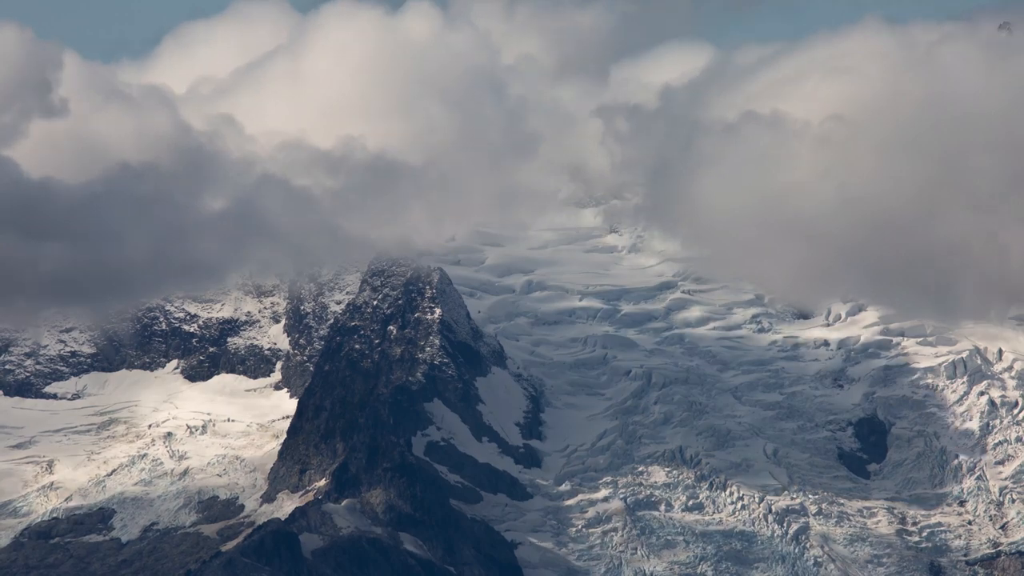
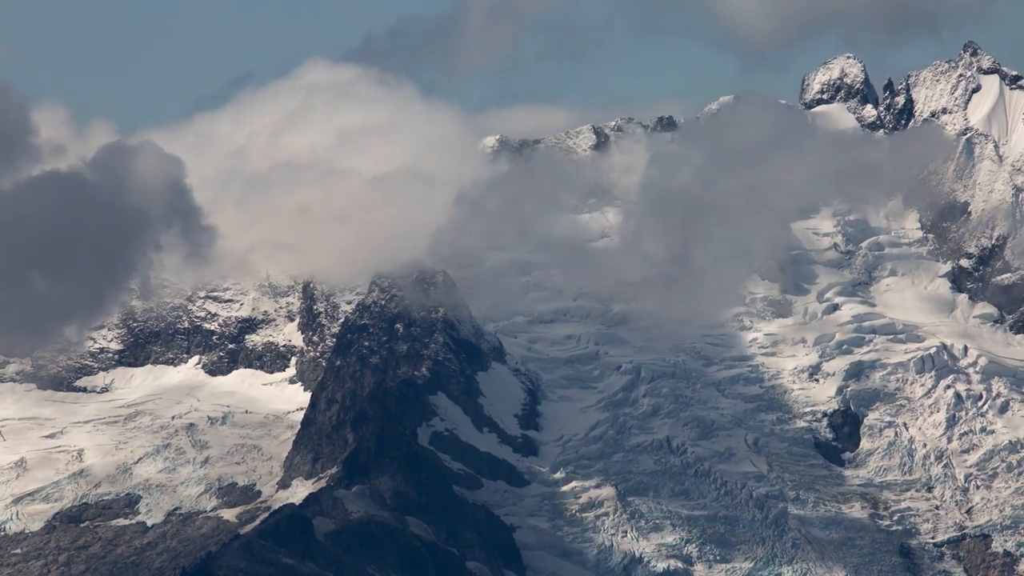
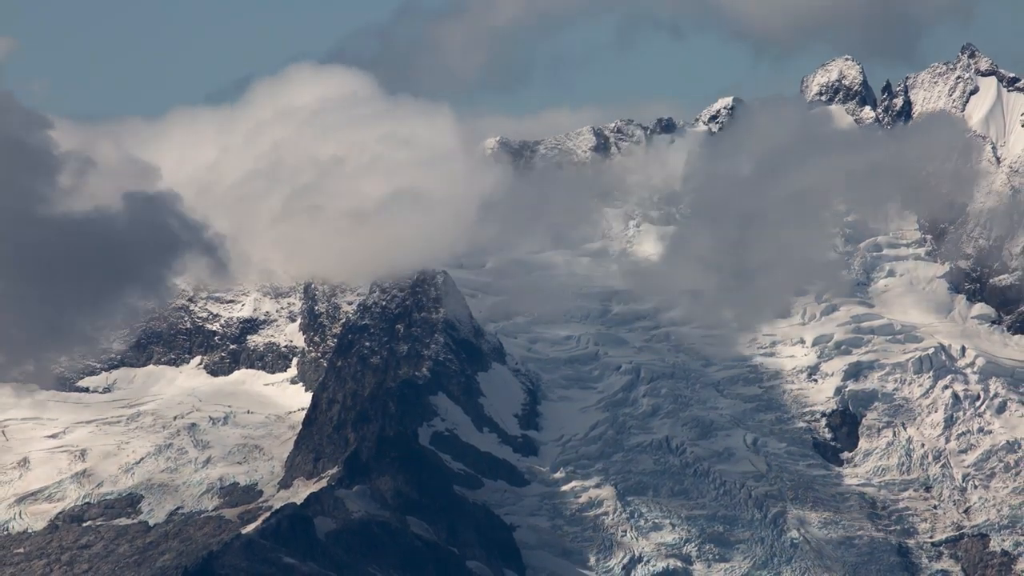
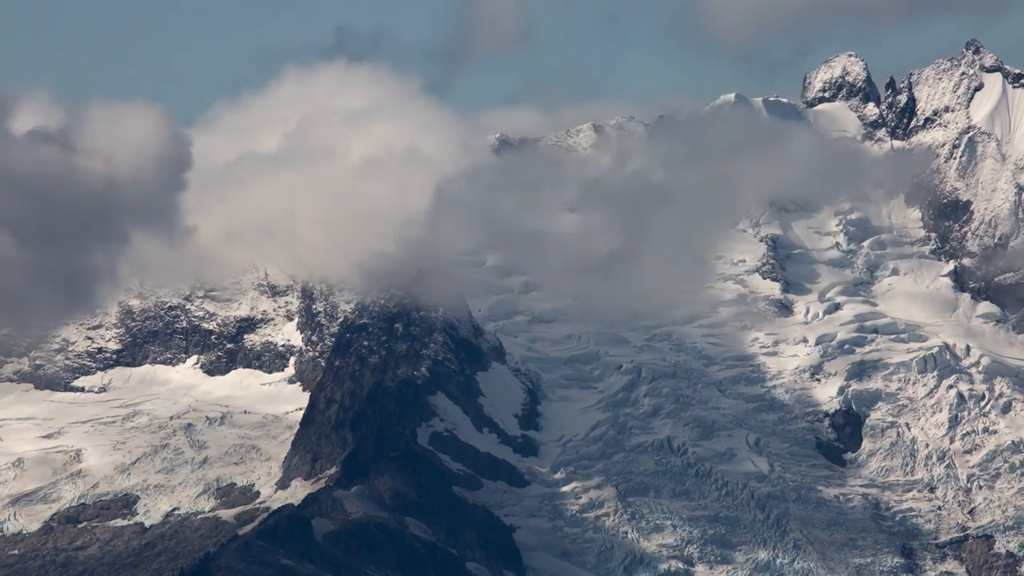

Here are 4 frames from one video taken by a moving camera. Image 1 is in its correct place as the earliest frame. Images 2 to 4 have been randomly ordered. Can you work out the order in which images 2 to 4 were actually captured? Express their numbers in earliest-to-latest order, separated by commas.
4, 2, 3
